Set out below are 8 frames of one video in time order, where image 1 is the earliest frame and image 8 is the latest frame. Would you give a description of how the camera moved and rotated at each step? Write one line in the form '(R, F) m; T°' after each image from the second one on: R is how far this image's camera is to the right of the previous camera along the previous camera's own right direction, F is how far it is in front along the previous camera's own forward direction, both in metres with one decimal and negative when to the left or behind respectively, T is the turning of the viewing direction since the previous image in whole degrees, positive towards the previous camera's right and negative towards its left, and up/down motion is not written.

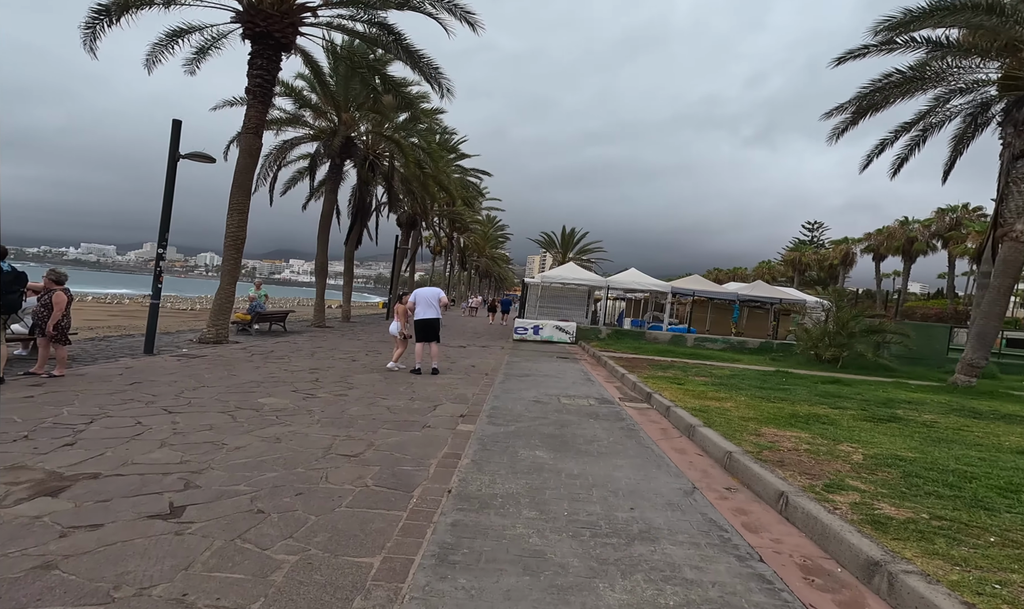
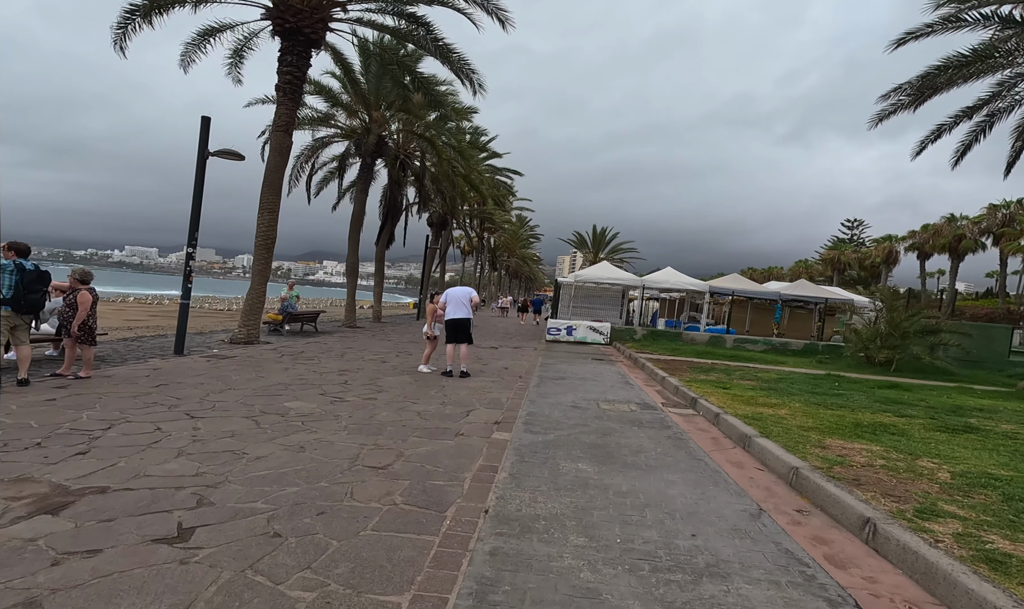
(-0.1, +0.4) m; -3°
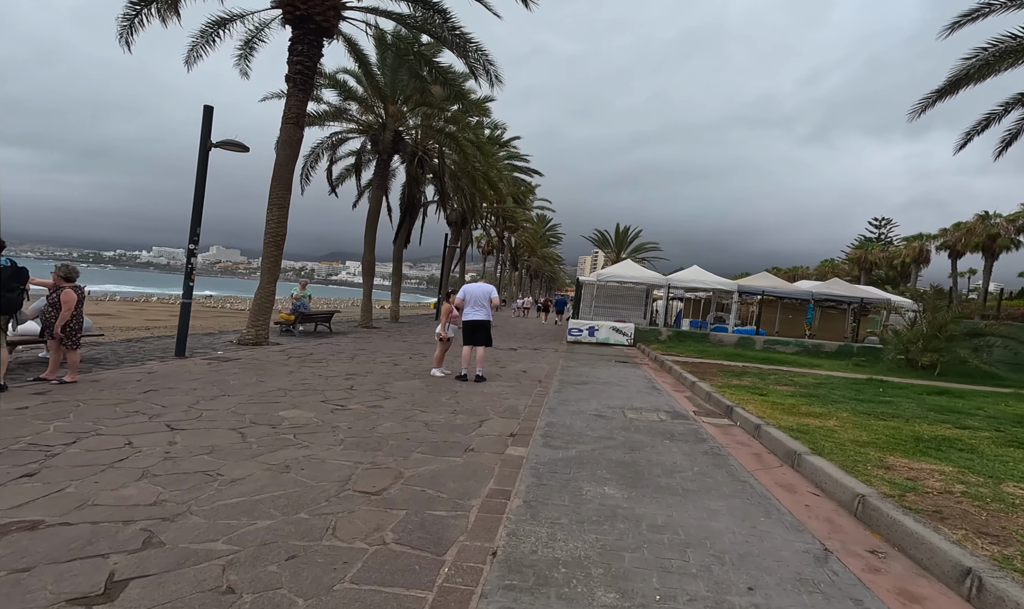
(0.0, +0.7) m; -2°
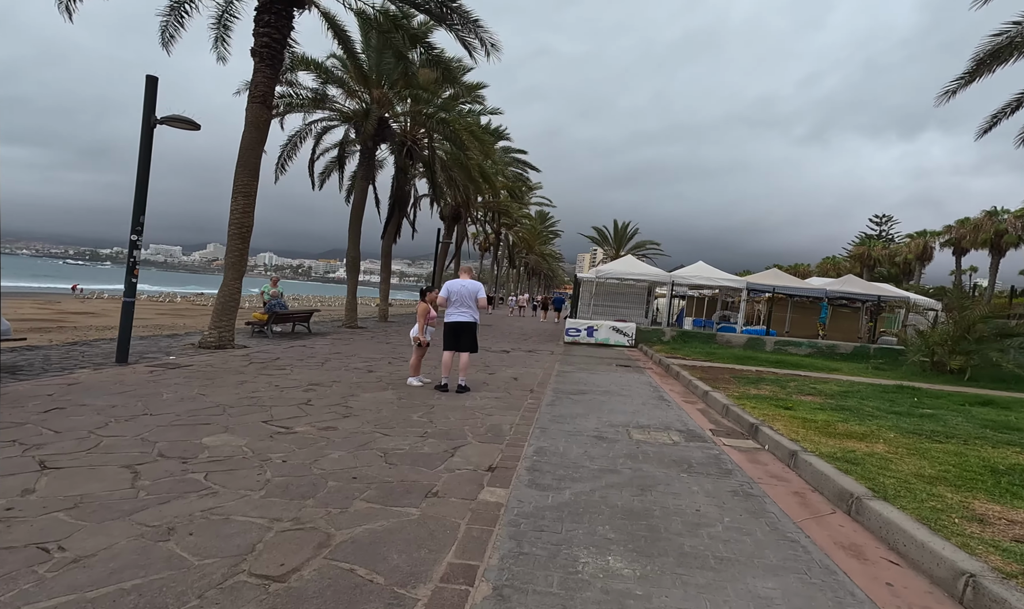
(+0.2, +1.2) m; 0°
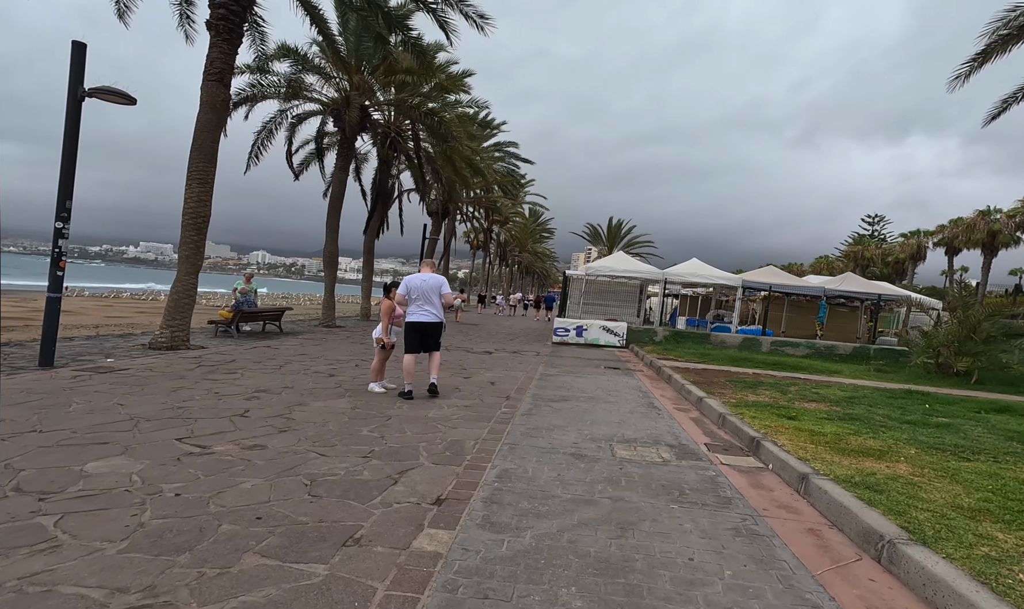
(+0.3, +0.9) m; +1°
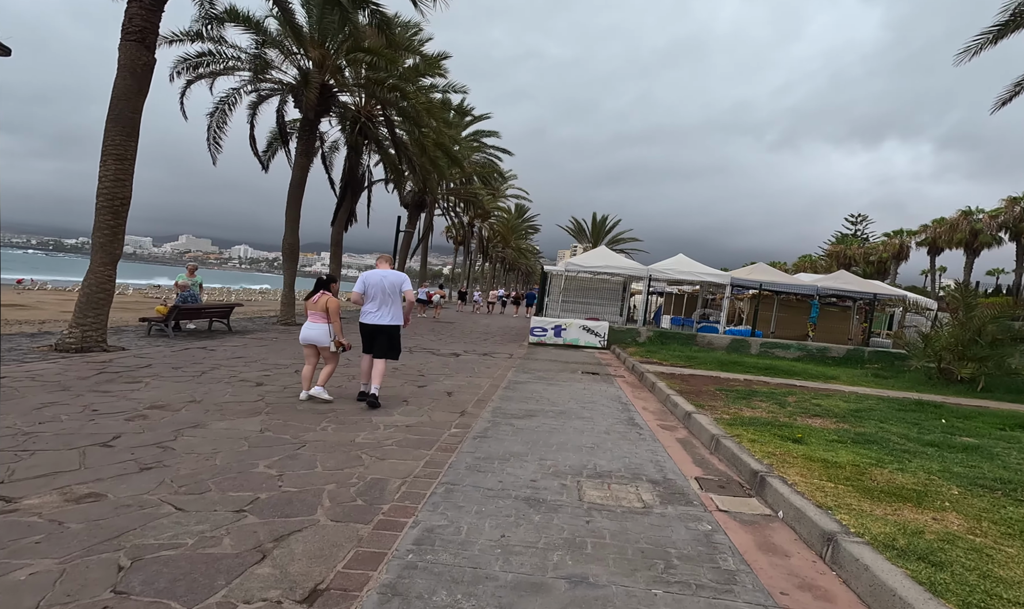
(+0.3, +1.2) m; +1°
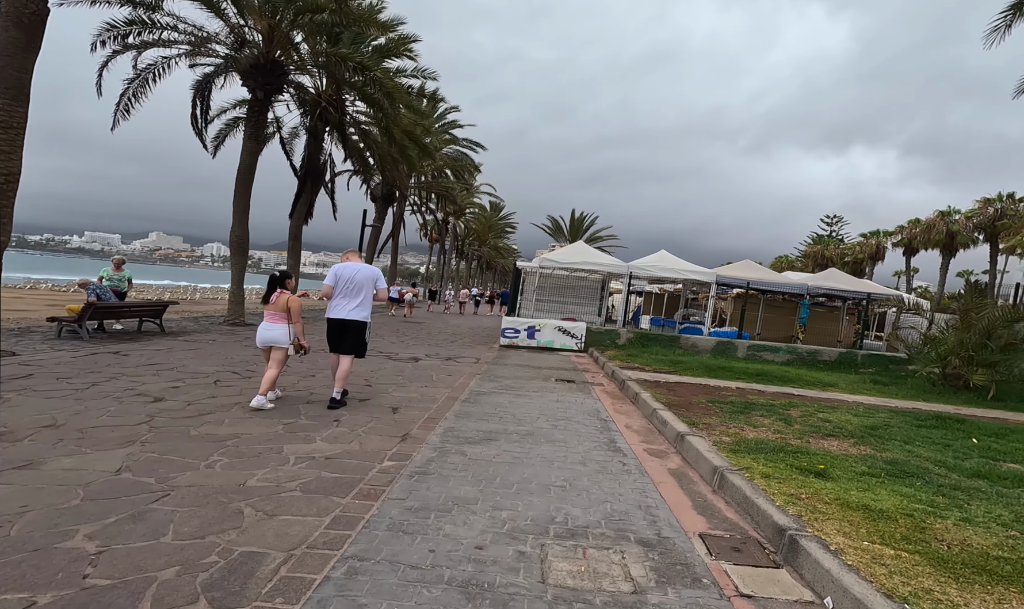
(+0.2, +1.3) m; +2°
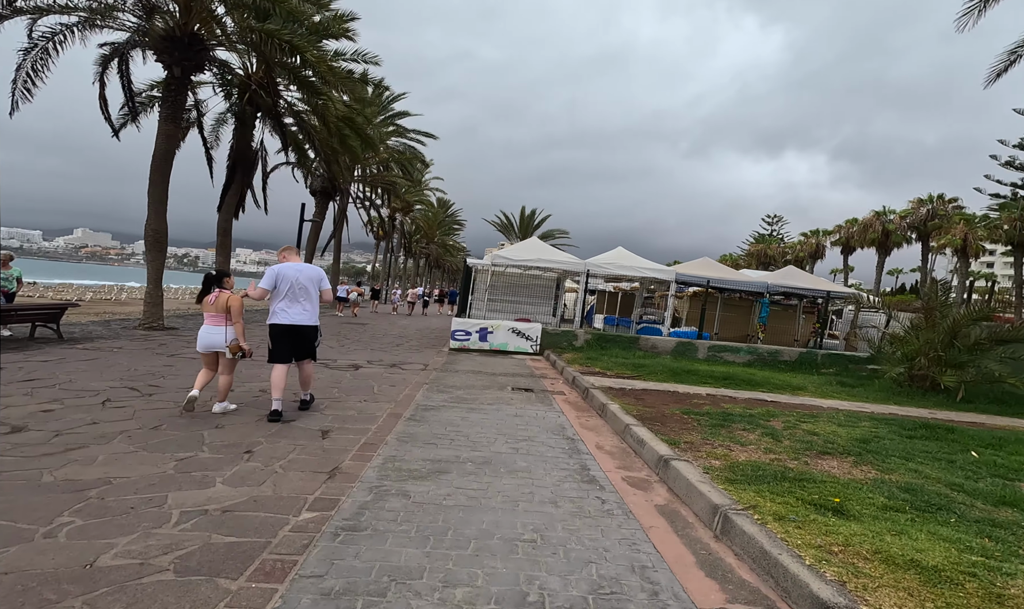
(0.0, +1.0) m; +5°
